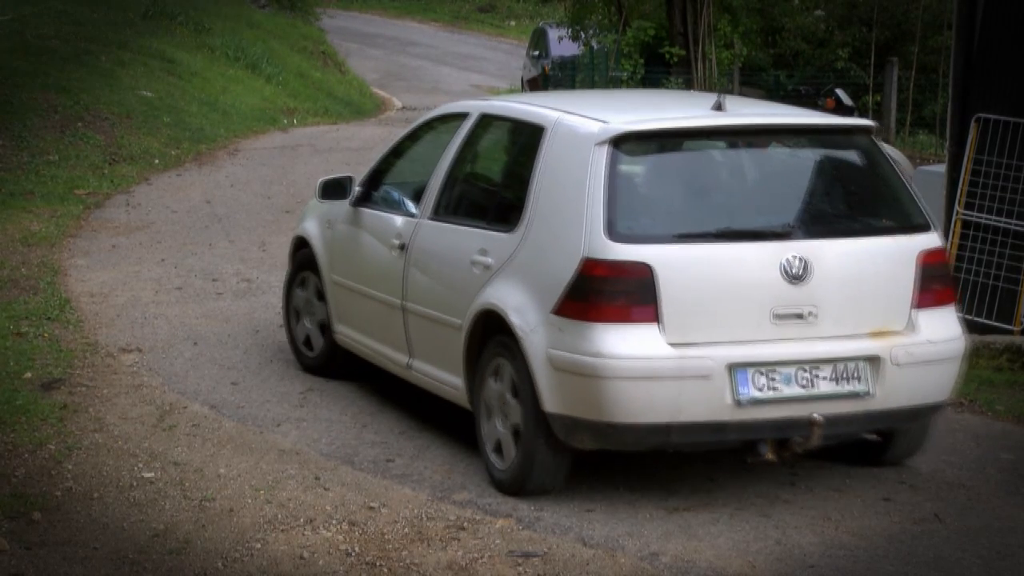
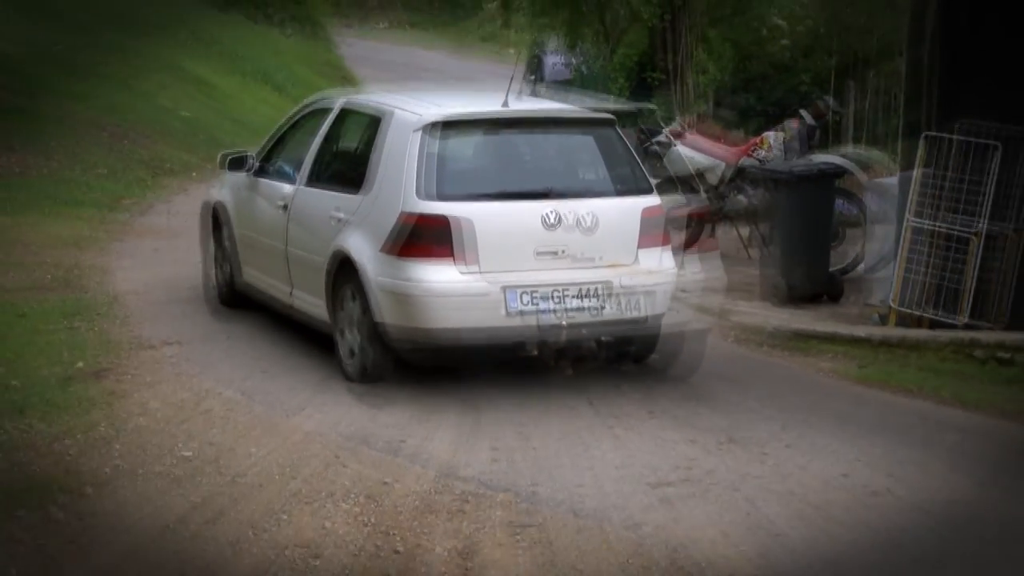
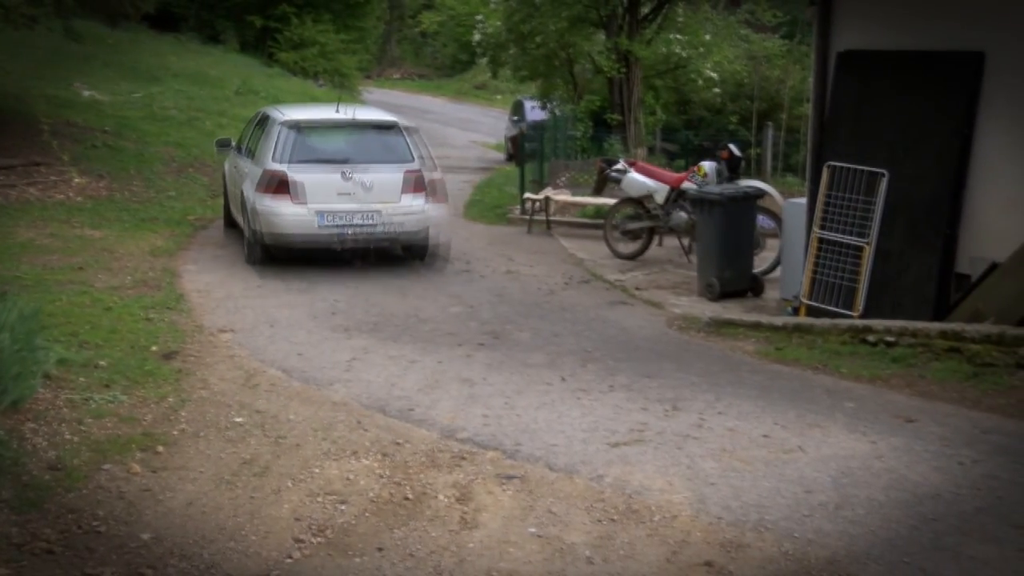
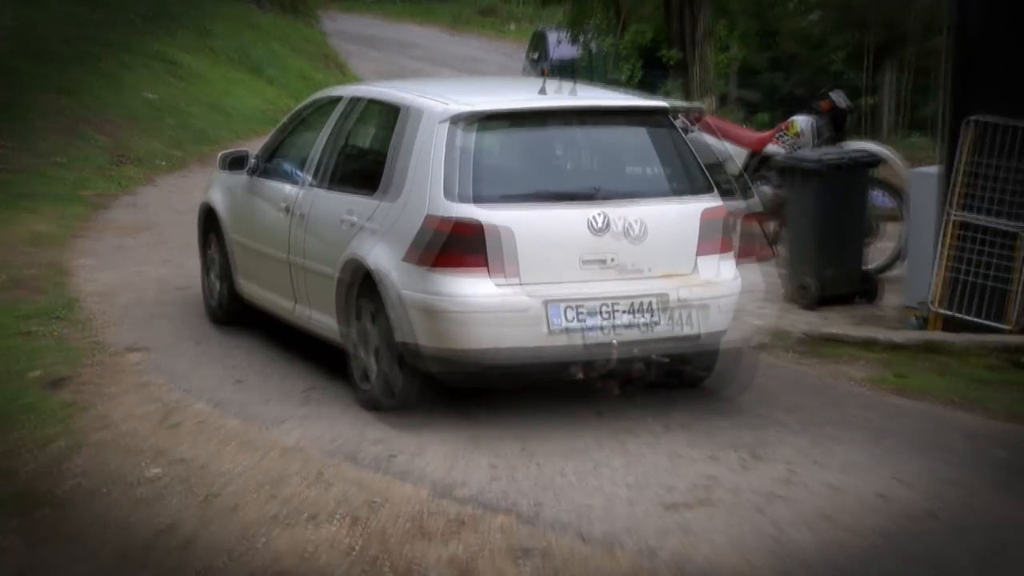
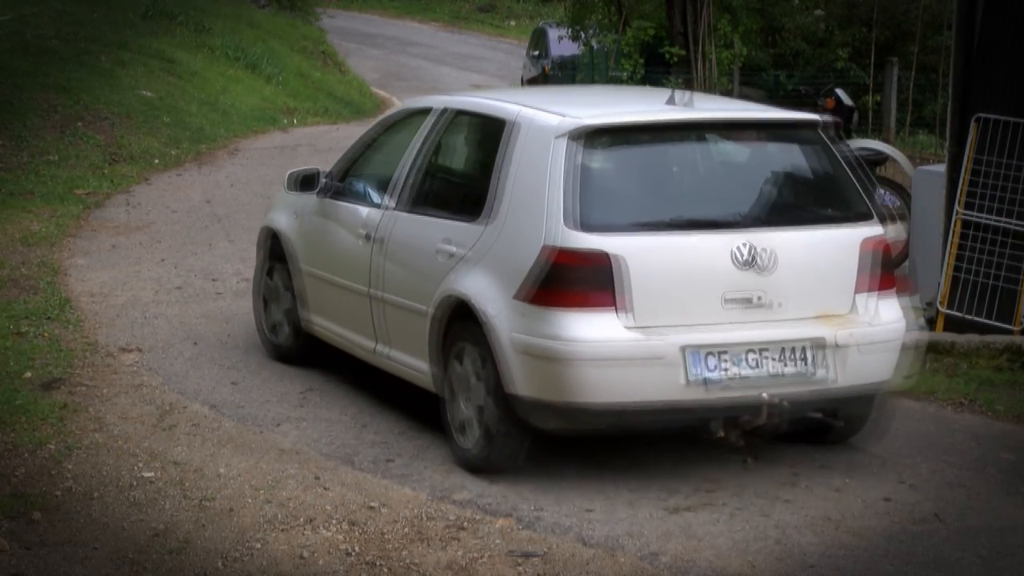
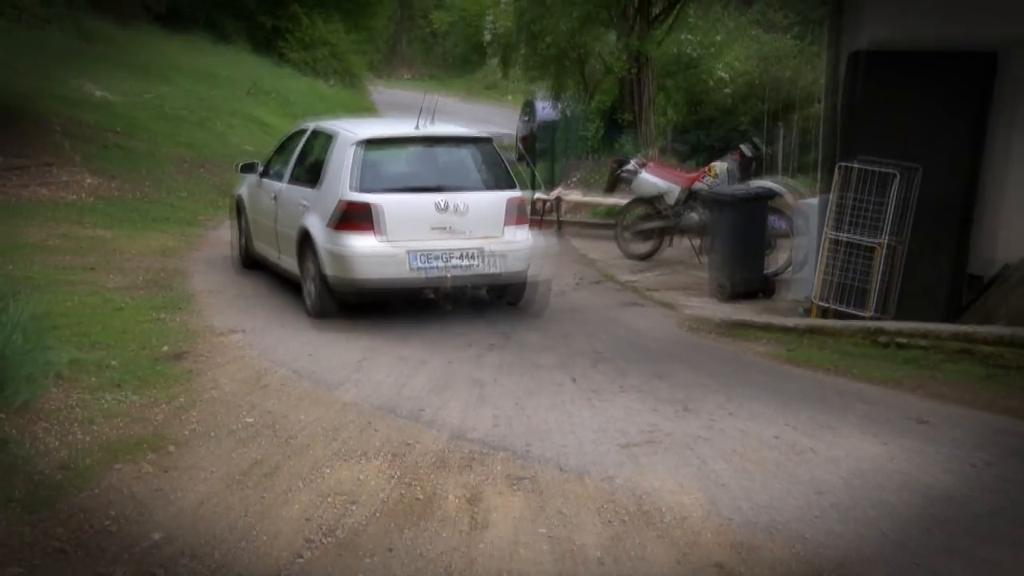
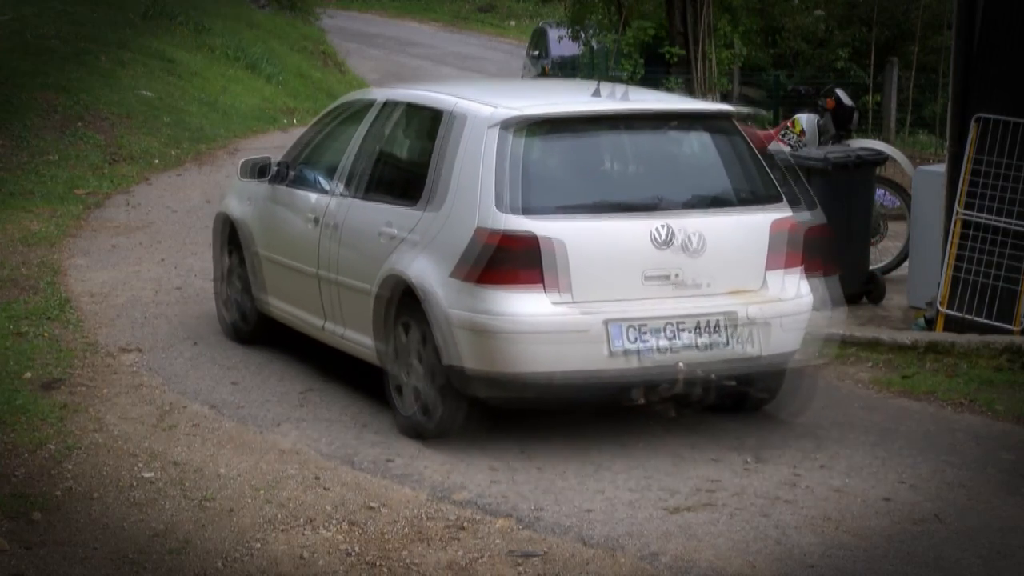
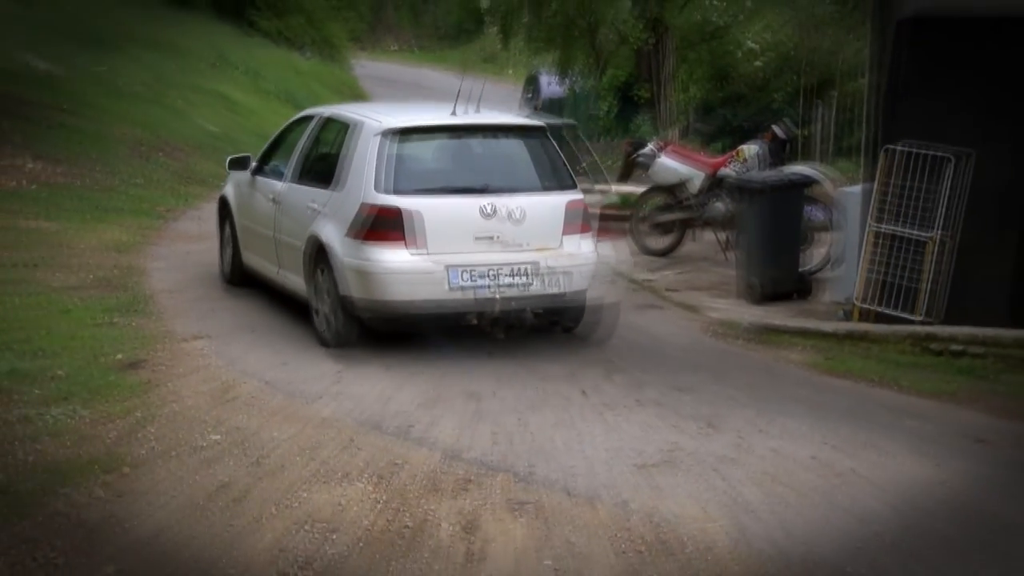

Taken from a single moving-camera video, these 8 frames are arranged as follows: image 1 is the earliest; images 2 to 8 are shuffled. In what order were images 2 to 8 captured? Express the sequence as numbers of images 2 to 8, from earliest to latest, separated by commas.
5, 7, 4, 2, 8, 6, 3
